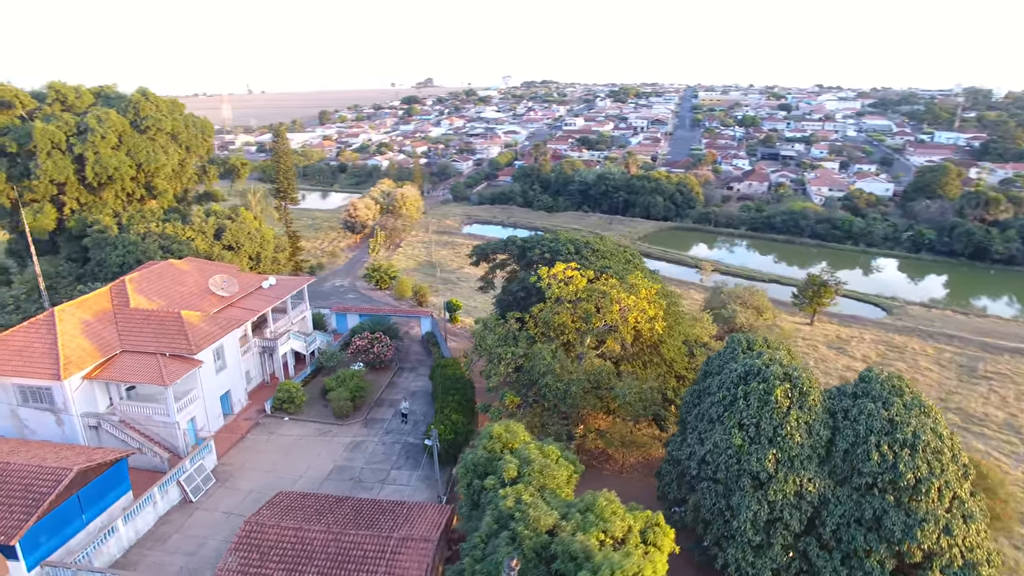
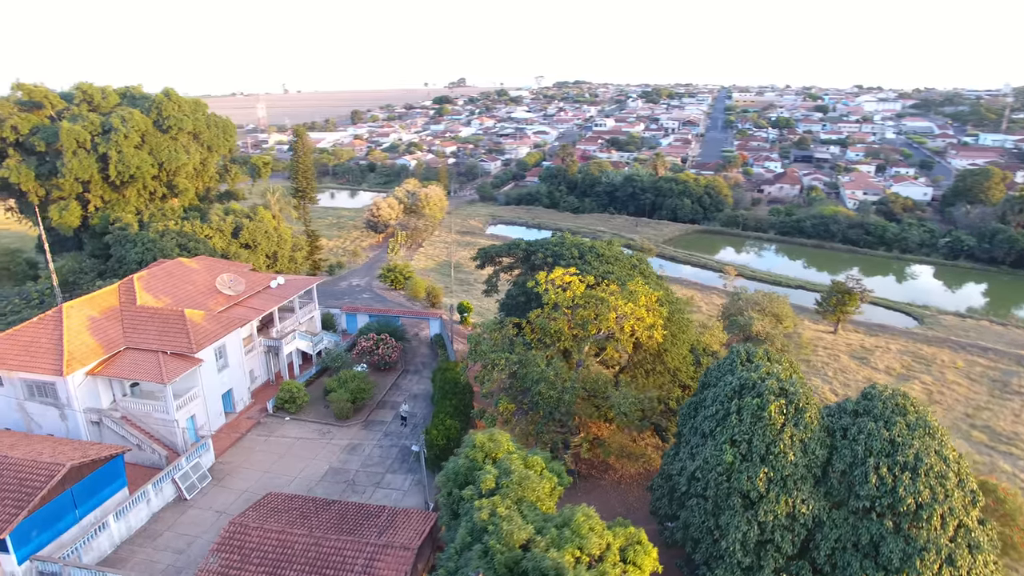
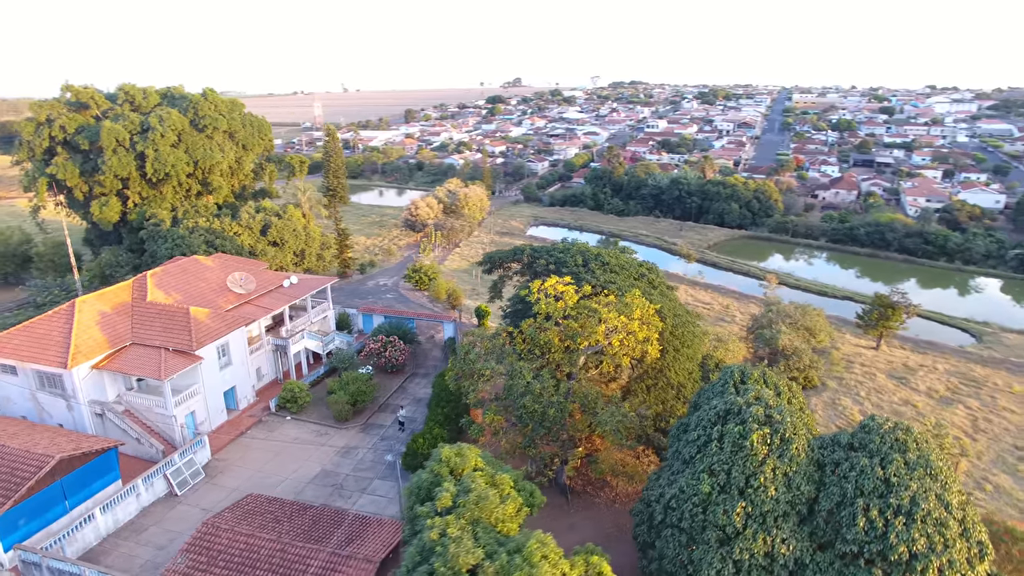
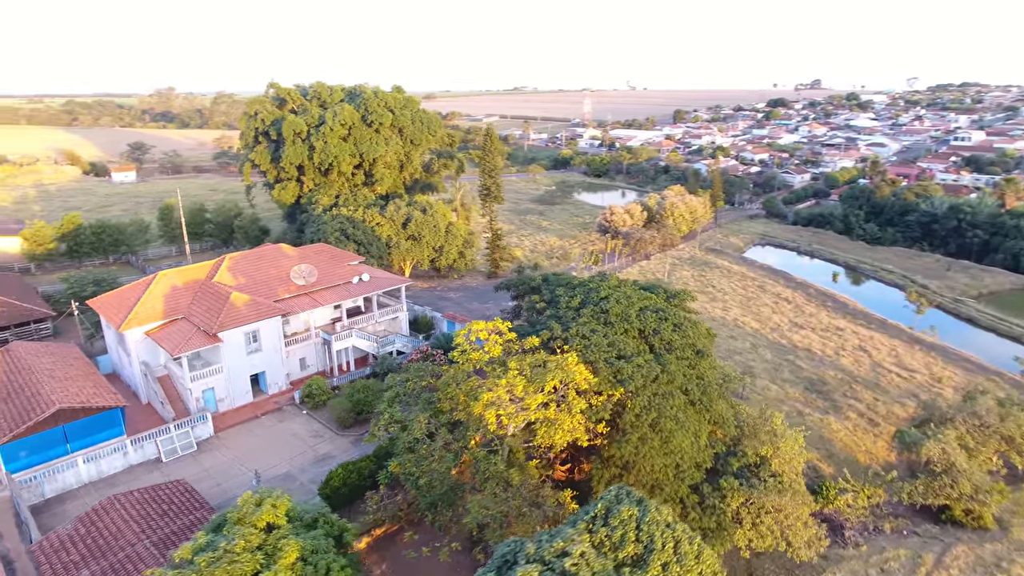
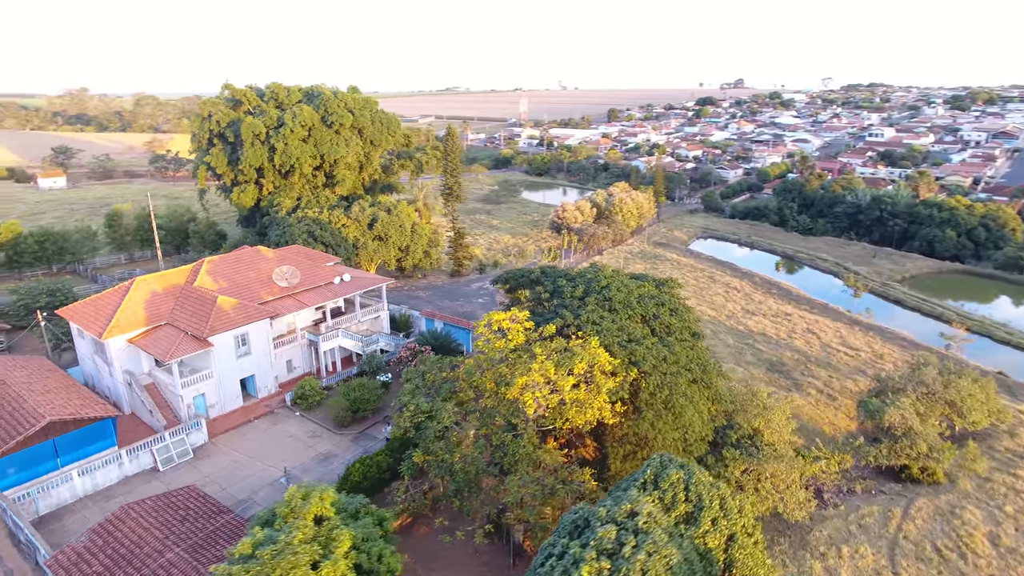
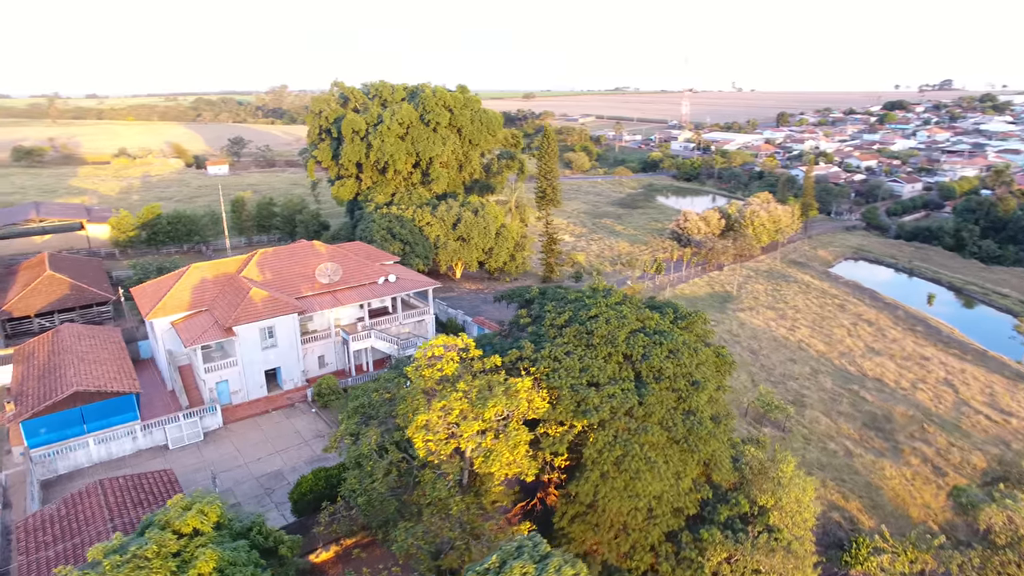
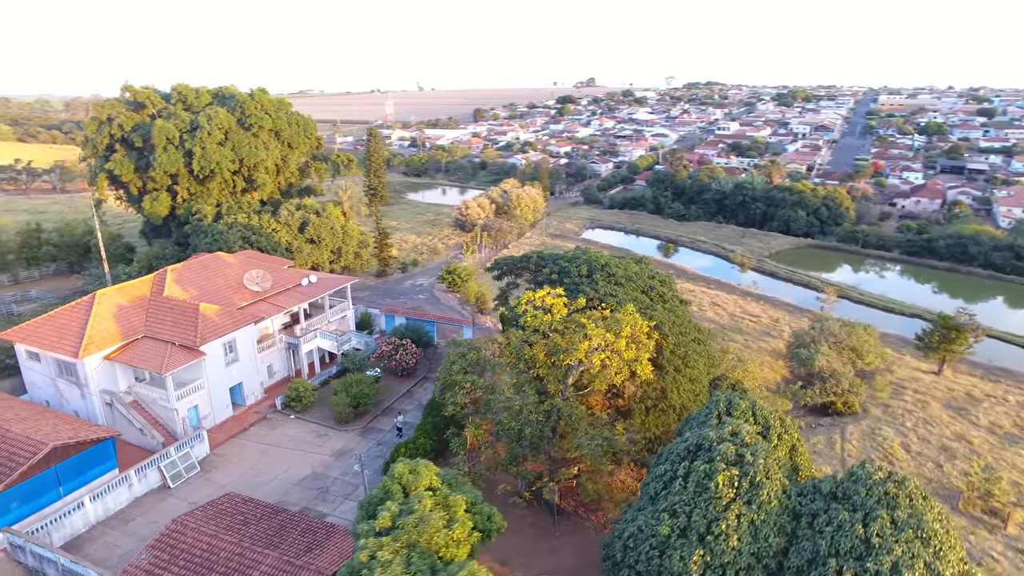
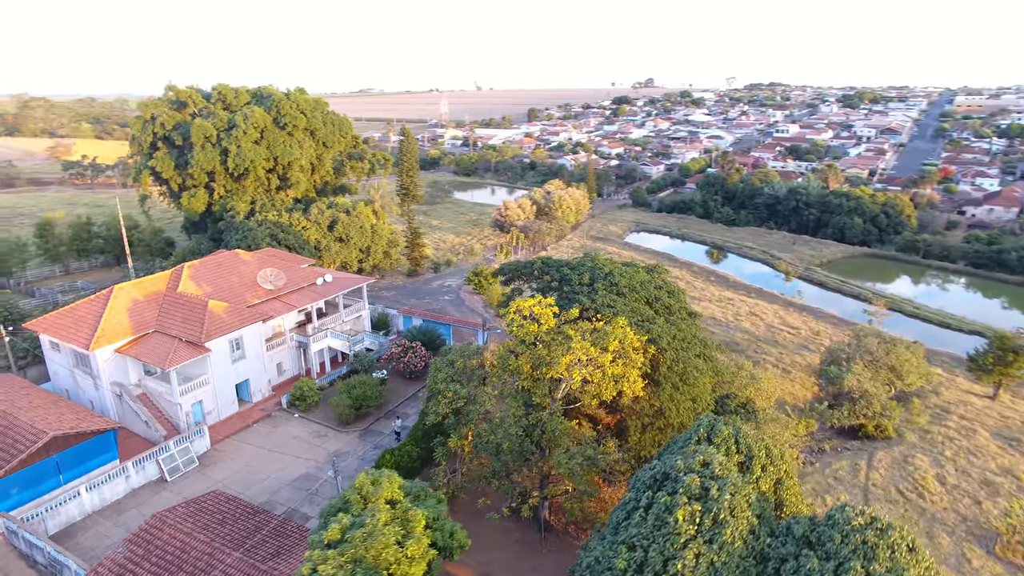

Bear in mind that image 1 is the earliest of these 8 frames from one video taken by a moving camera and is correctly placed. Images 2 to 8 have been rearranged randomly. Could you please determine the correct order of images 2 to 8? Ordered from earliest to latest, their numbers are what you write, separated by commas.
2, 3, 7, 8, 5, 4, 6
